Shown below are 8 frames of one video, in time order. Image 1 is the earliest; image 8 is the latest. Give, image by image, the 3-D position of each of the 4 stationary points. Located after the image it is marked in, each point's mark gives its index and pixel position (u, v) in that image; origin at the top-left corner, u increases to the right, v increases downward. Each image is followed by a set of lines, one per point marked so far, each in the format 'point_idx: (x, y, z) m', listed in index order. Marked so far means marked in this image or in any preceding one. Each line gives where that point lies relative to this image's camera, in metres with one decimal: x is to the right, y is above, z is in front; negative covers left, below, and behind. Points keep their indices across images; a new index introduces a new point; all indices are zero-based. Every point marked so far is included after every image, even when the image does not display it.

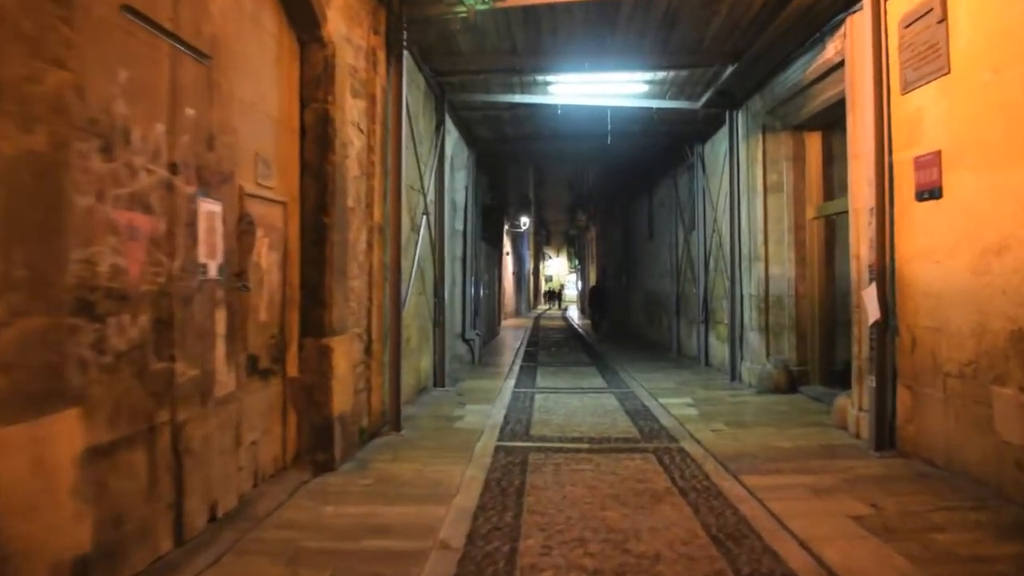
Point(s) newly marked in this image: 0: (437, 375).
0: (-0.7, -0.8, +9.5) m
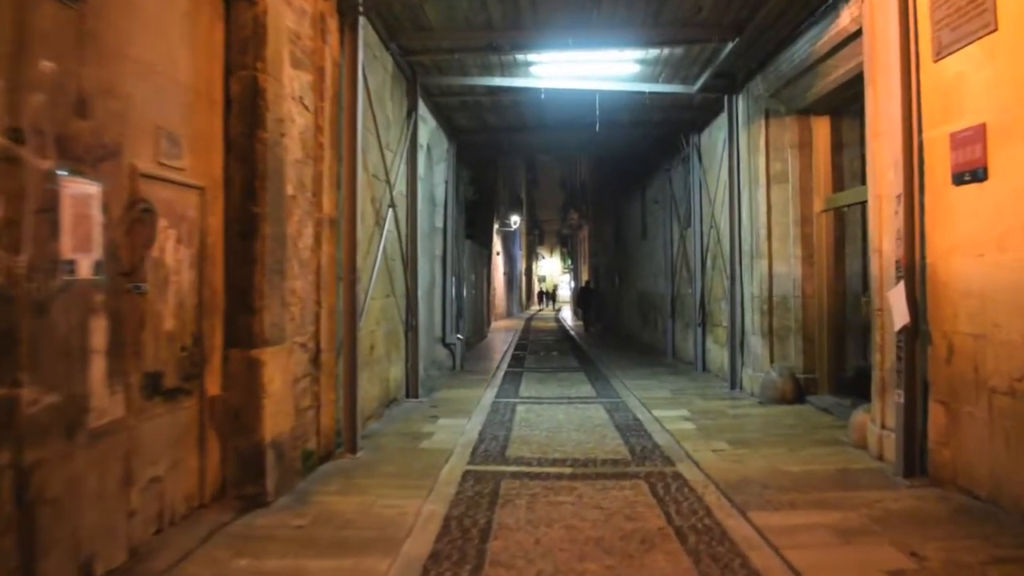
0: (-0.9, -0.8, +8.6) m
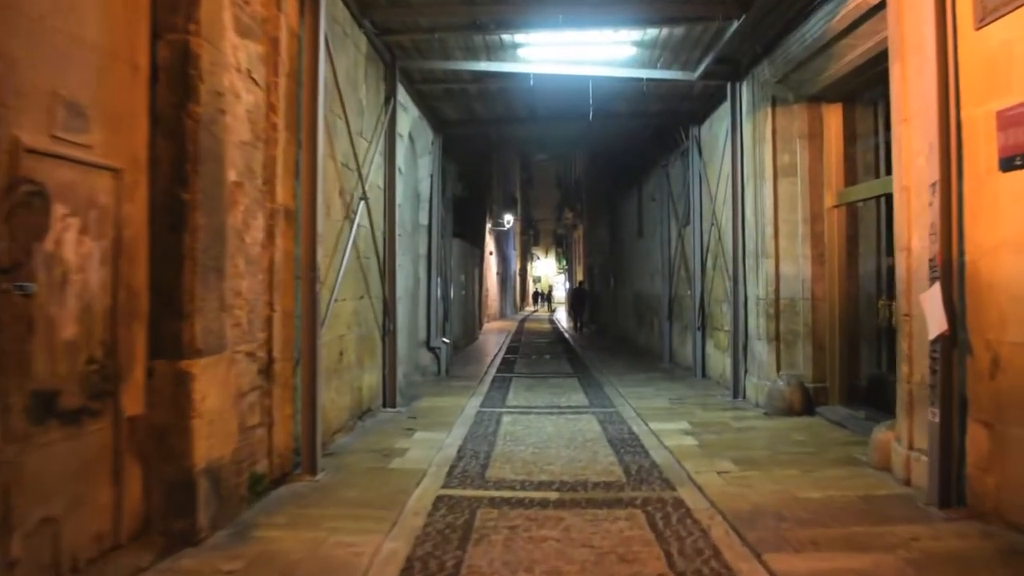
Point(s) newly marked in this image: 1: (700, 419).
0: (-1.0, -0.9, +8.0) m
1: (+1.4, -1.0, +7.4) m
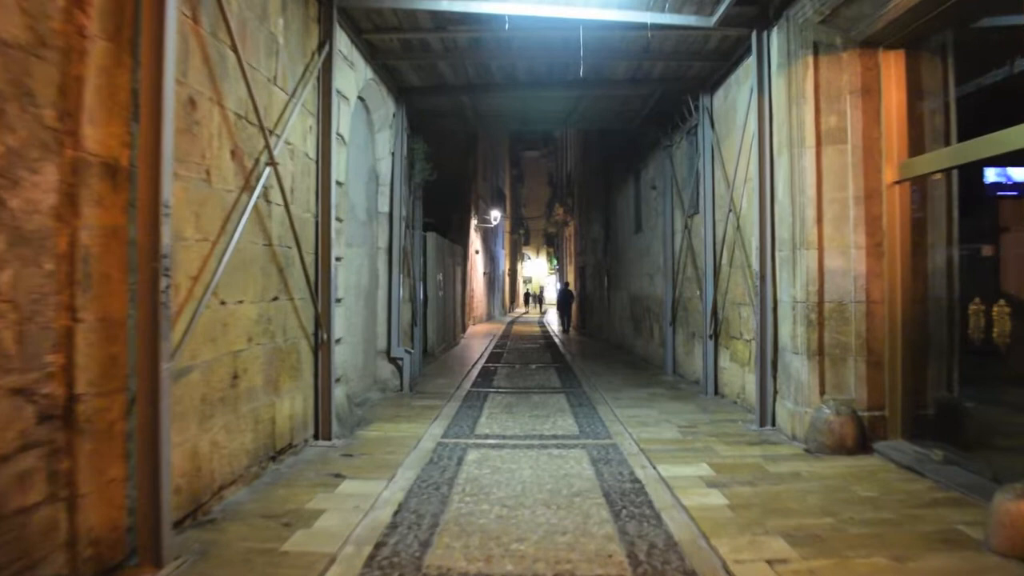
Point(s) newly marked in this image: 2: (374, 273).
0: (-1.2, -0.8, +6.2) m
1: (+1.2, -1.0, +5.6) m
2: (-1.2, +0.1, +9.0) m
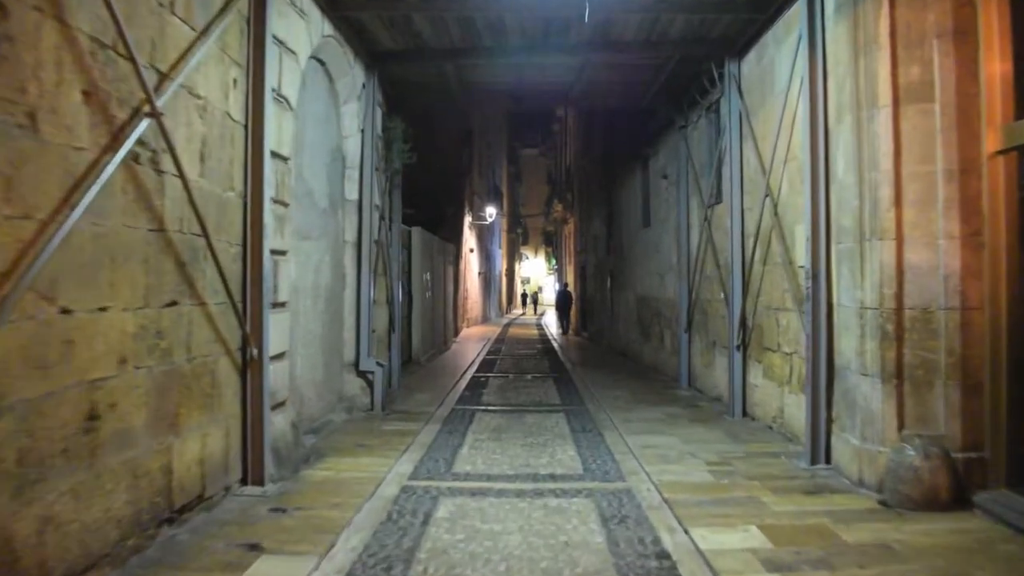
0: (-1.3, -0.8, +4.8) m
1: (+1.1, -1.0, +4.2) m
2: (-1.3, +0.1, +7.6) m
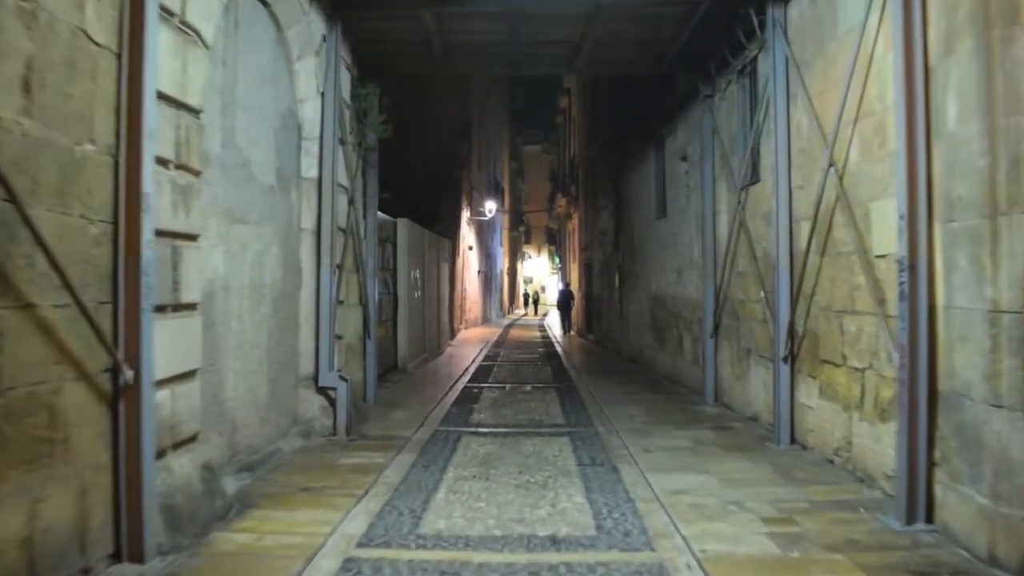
0: (-1.4, -0.8, +3.4) m
1: (+1.1, -1.0, +2.8) m
2: (-1.4, +0.1, +6.2) m
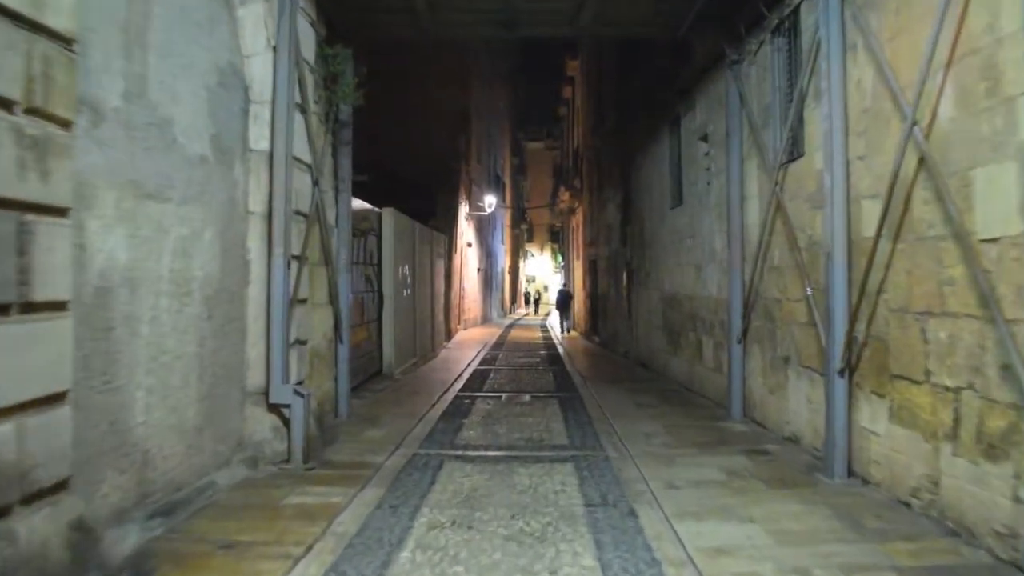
0: (-1.4, -0.8, +2.3) m
1: (+1.0, -0.9, +1.7) m
2: (-1.4, +0.2, +5.0) m
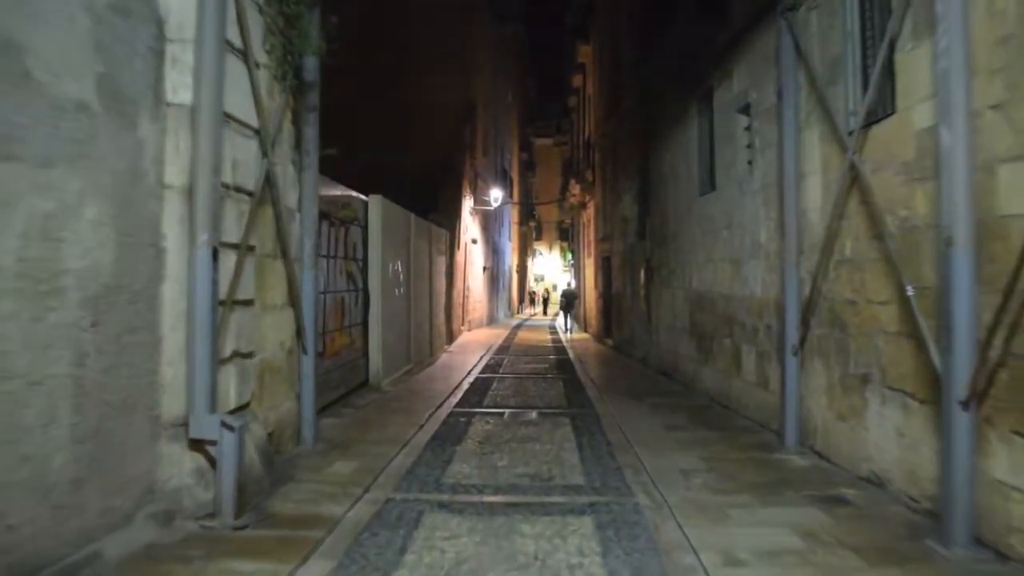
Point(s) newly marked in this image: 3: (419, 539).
0: (-1.4, -0.8, +1.0) m
1: (+1.0, -0.9, +0.4) m
2: (-1.4, +0.2, +3.8) m
3: (-0.4, -1.0, +3.8) m
